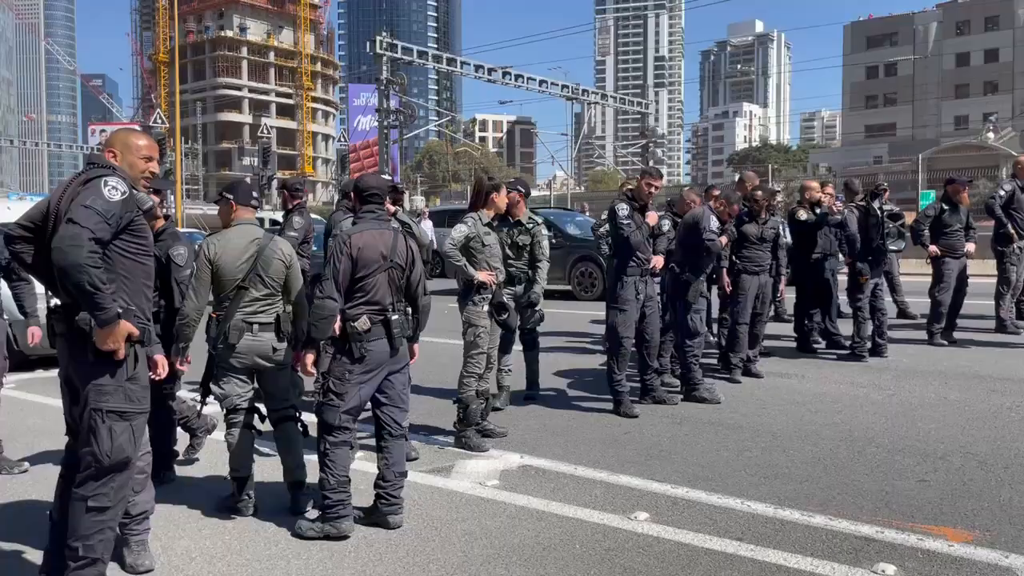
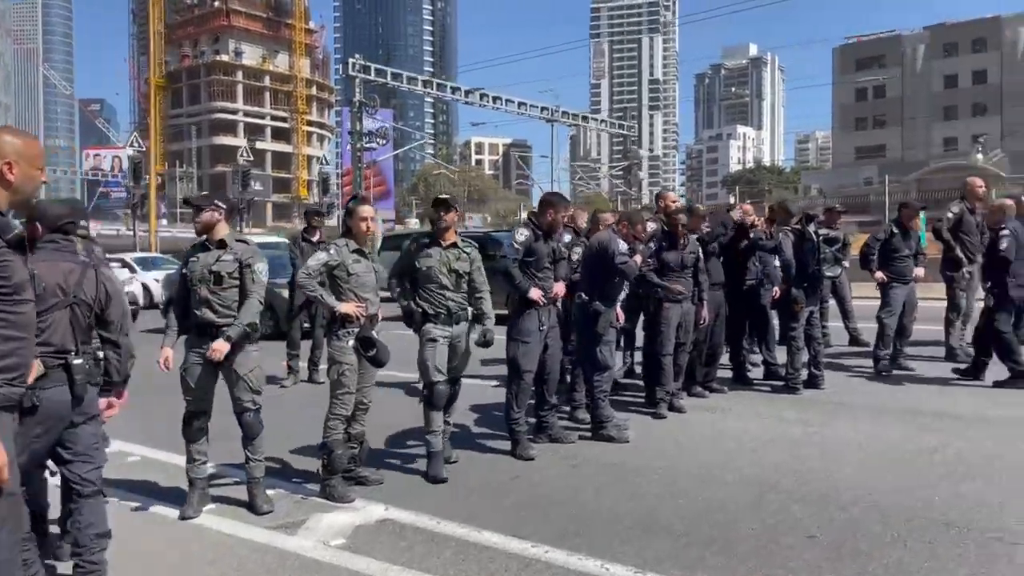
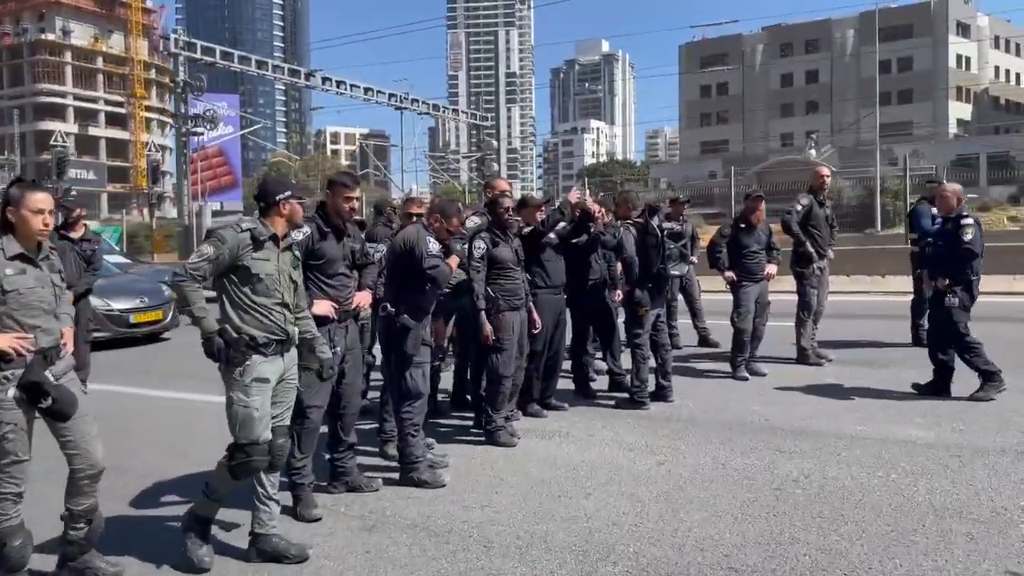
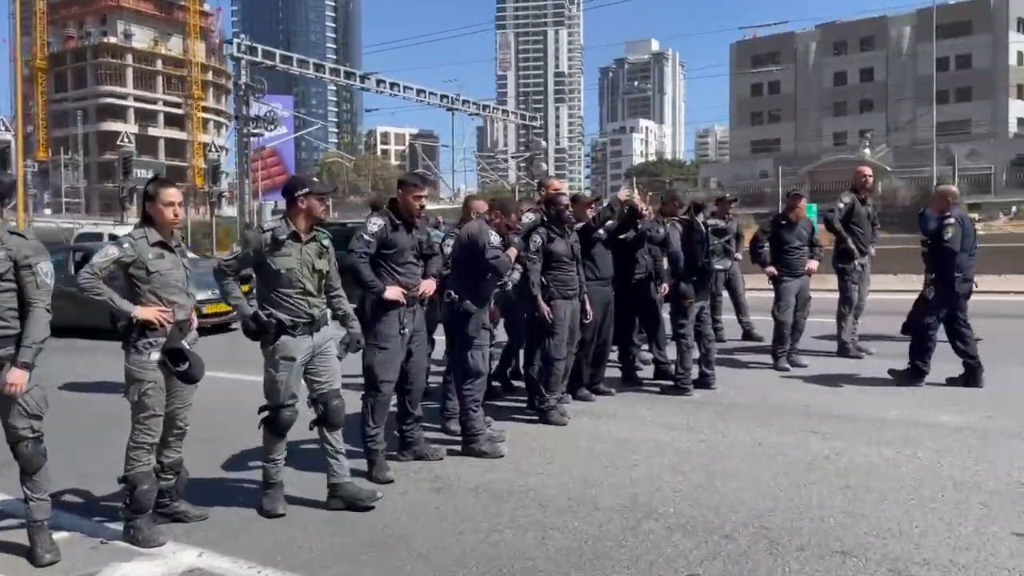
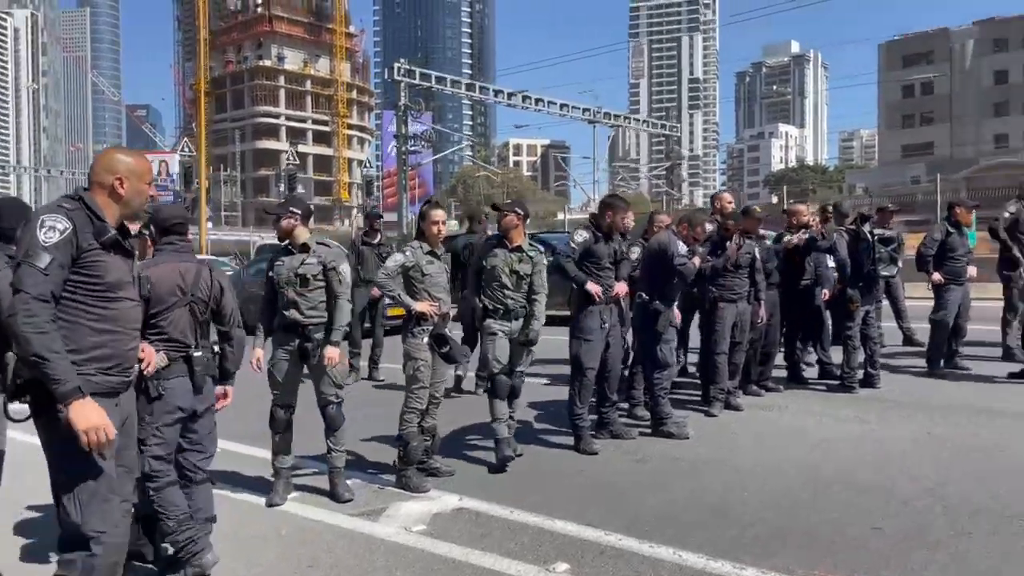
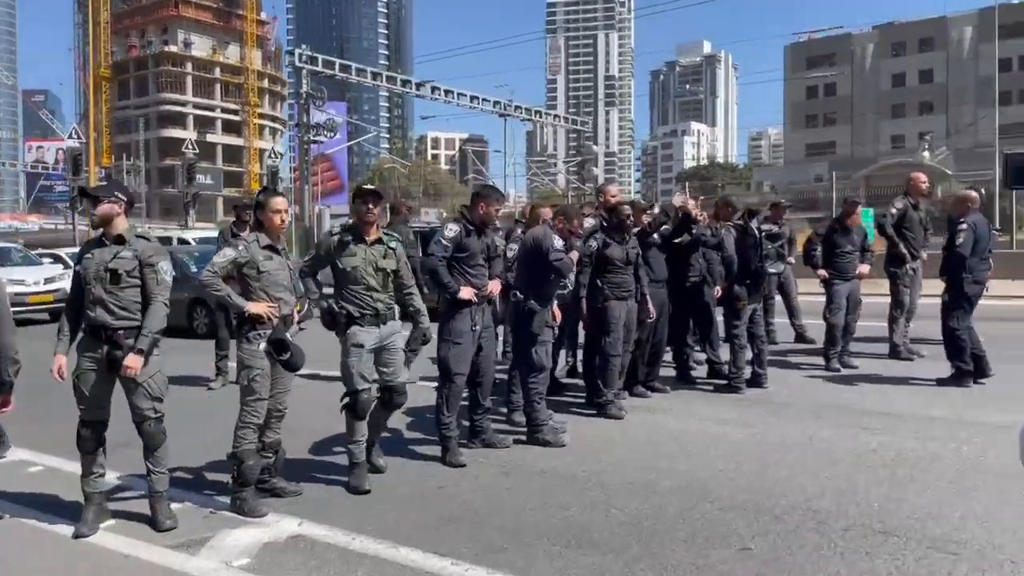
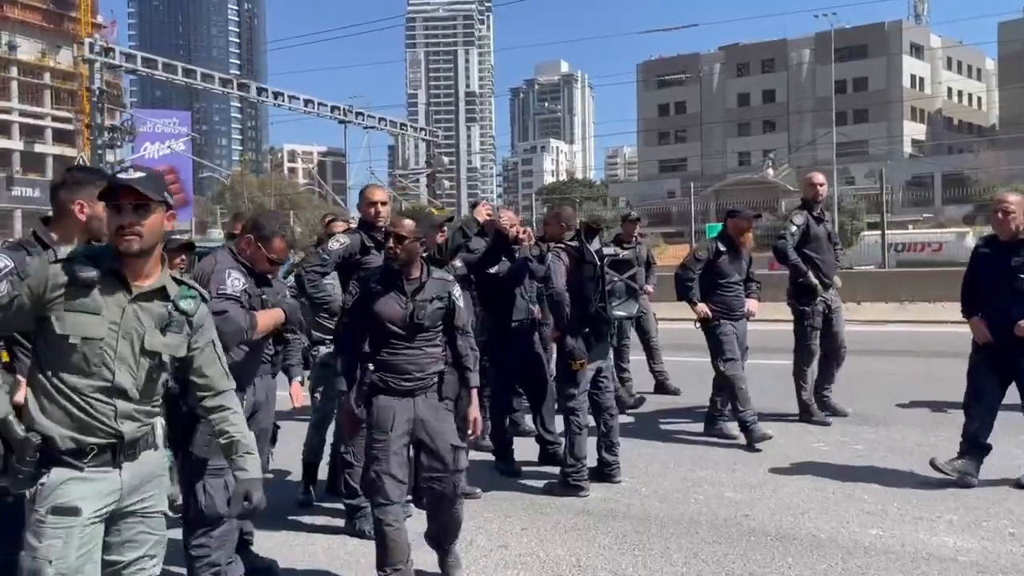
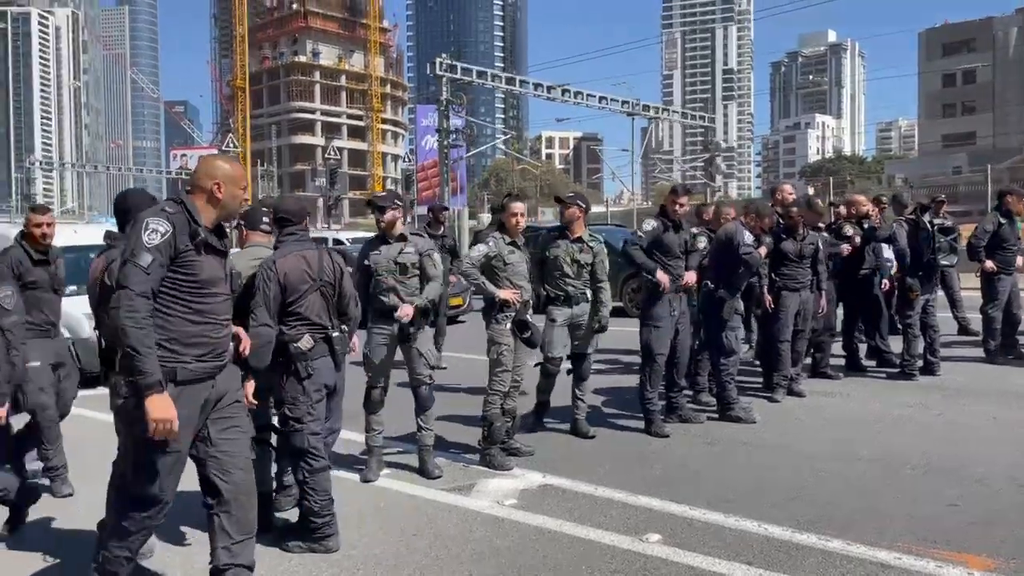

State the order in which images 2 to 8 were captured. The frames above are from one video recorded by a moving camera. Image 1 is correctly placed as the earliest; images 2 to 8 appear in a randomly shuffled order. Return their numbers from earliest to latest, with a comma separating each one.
8, 5, 2, 6, 4, 3, 7
